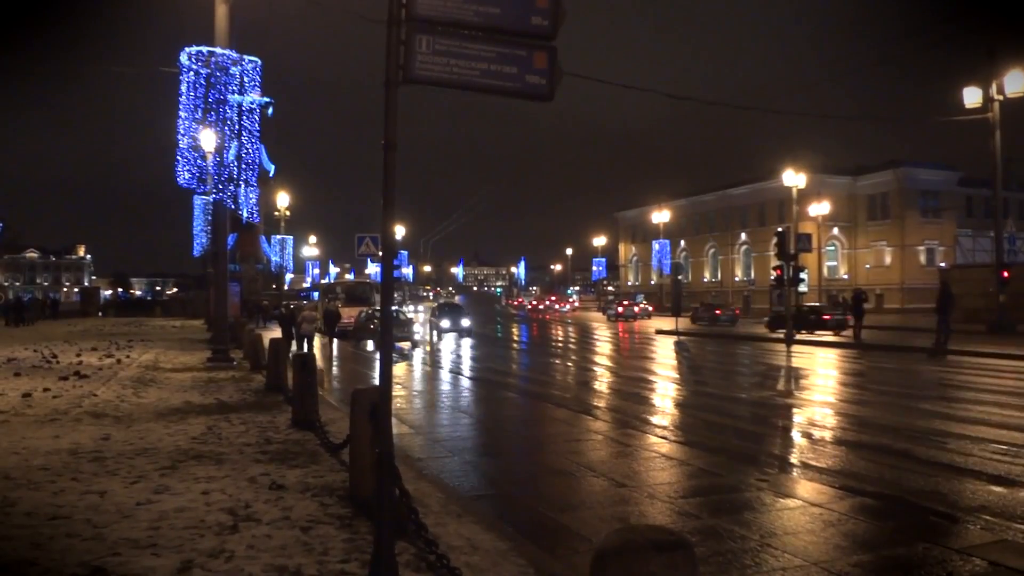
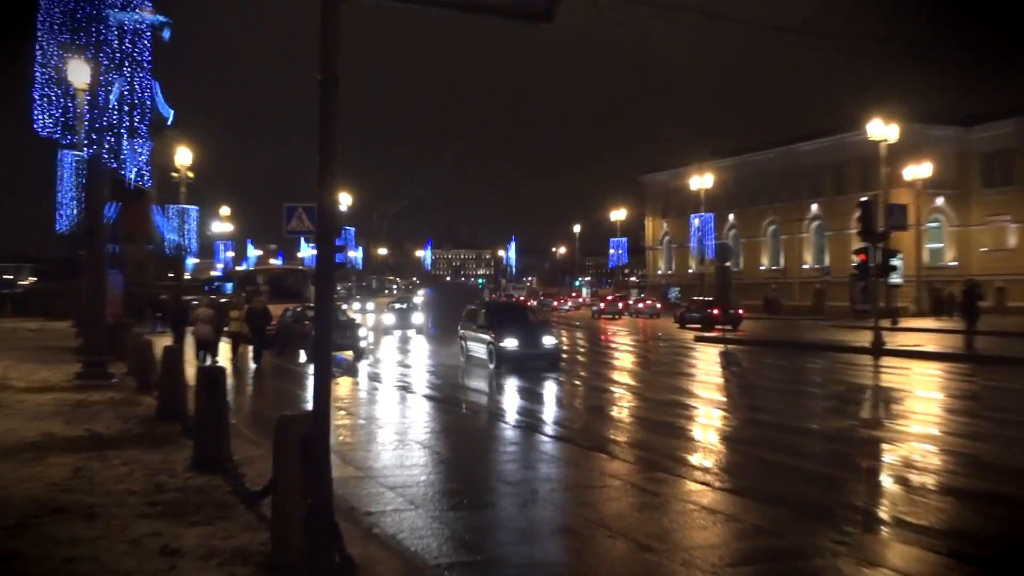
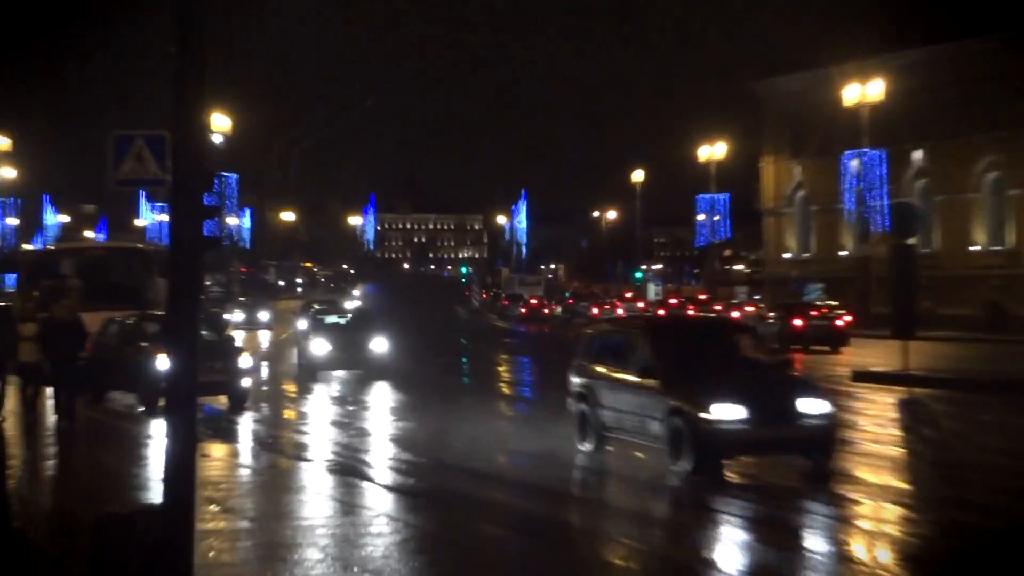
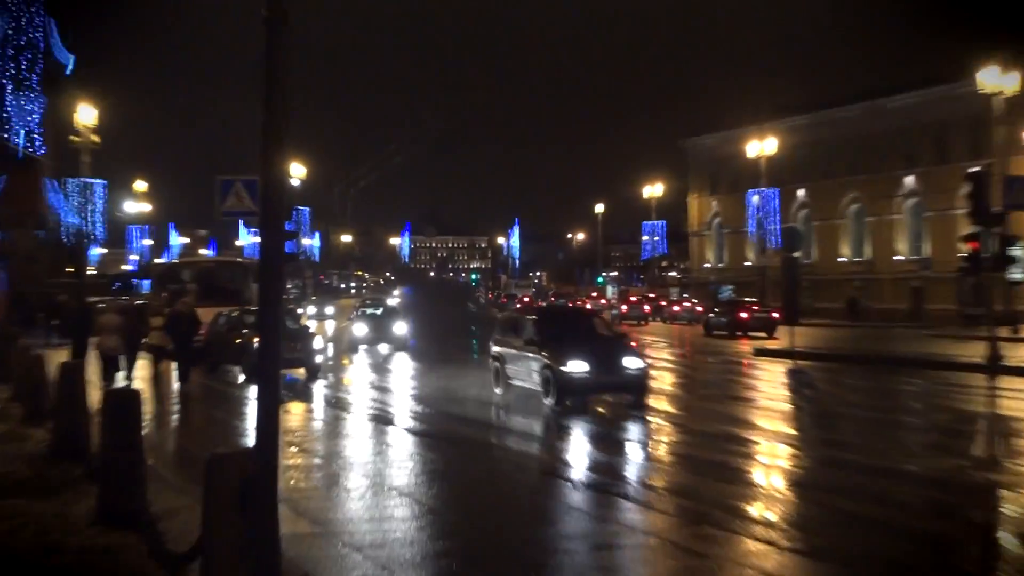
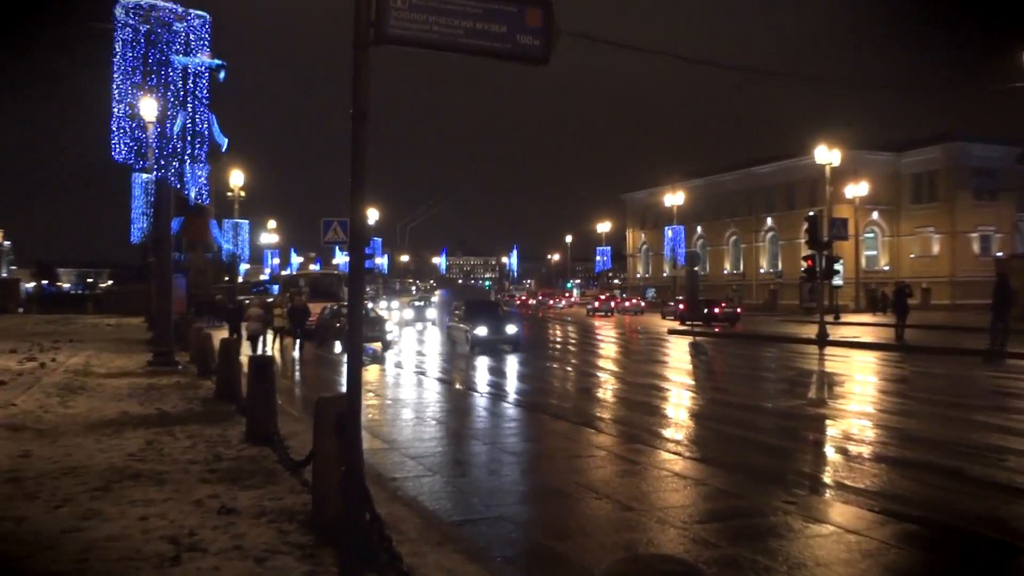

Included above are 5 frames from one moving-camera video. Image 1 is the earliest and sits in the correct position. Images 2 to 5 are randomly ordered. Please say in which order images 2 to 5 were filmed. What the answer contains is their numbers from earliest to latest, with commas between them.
5, 2, 4, 3
